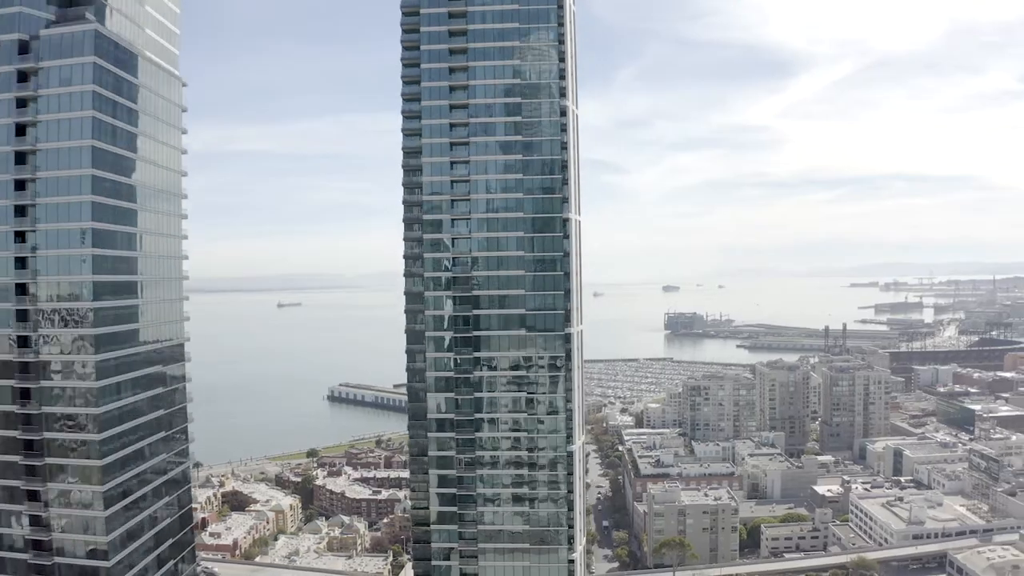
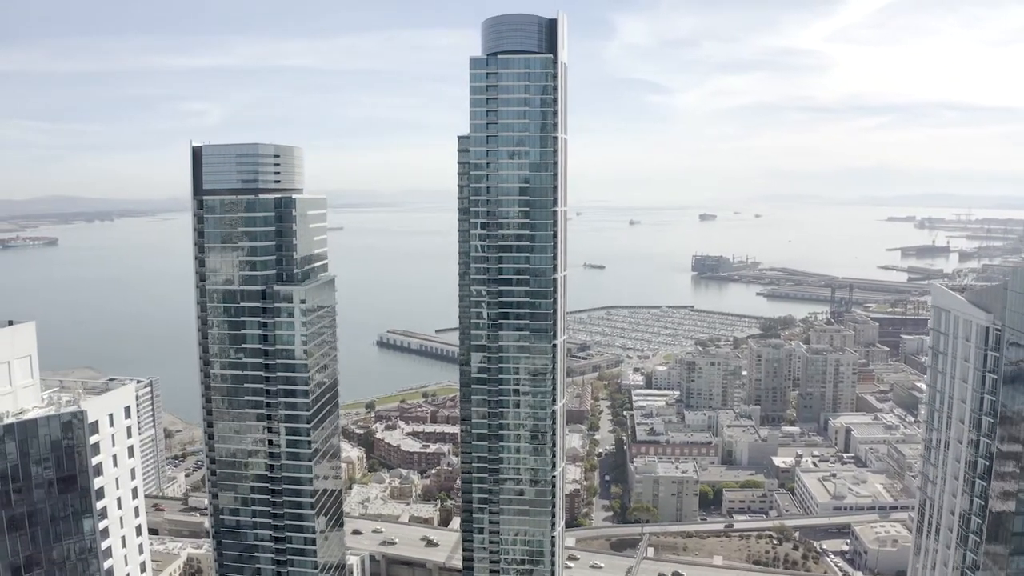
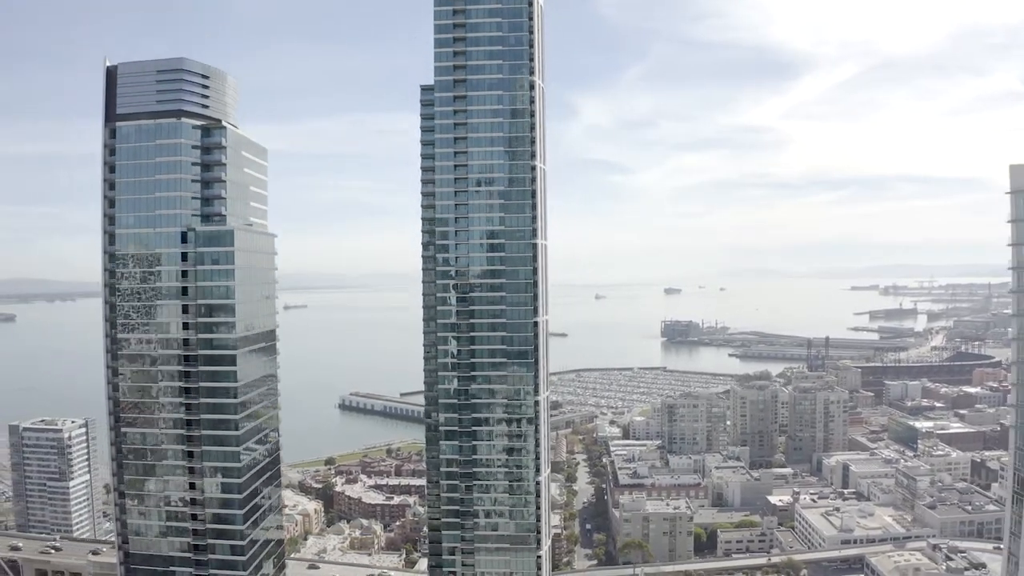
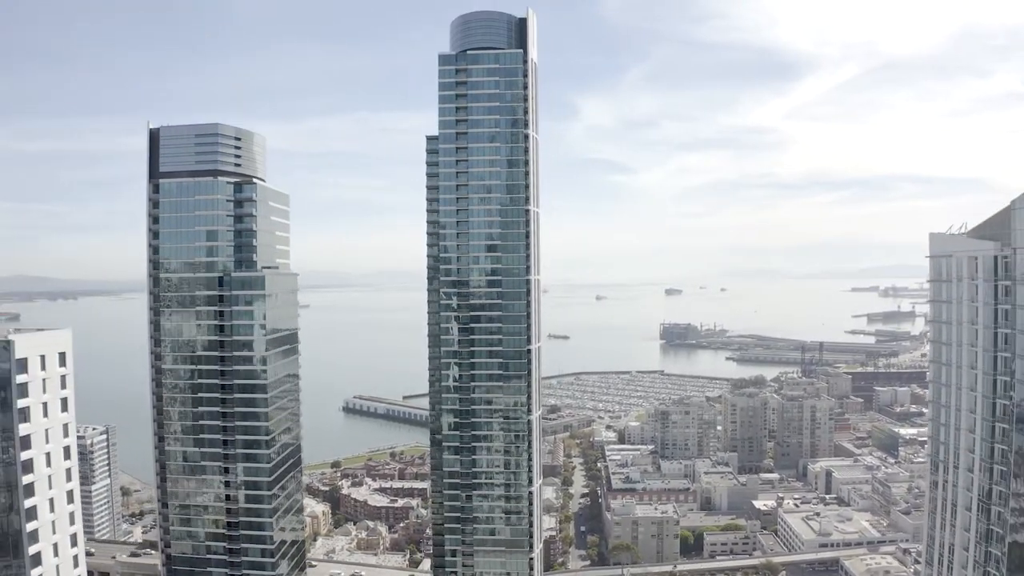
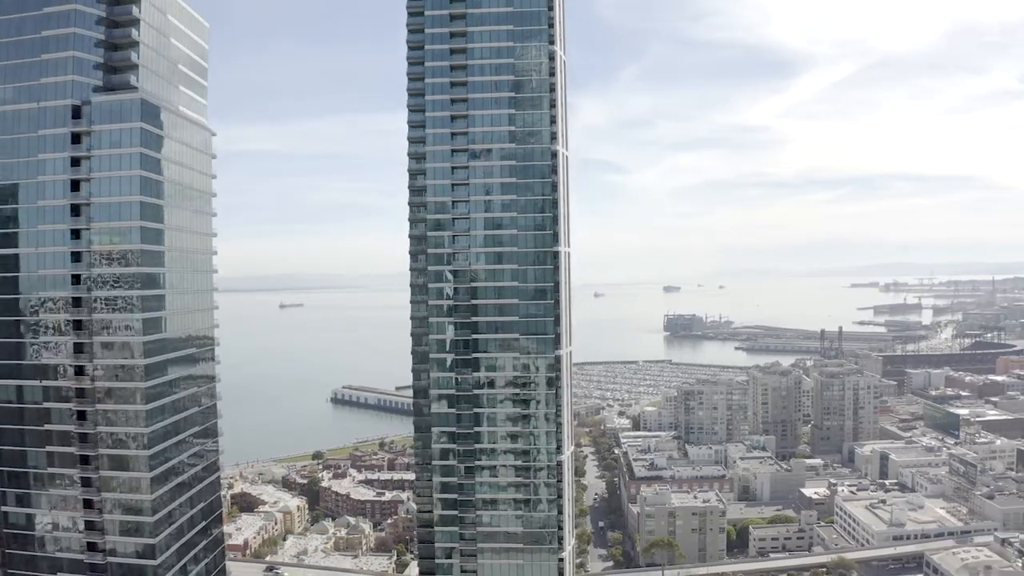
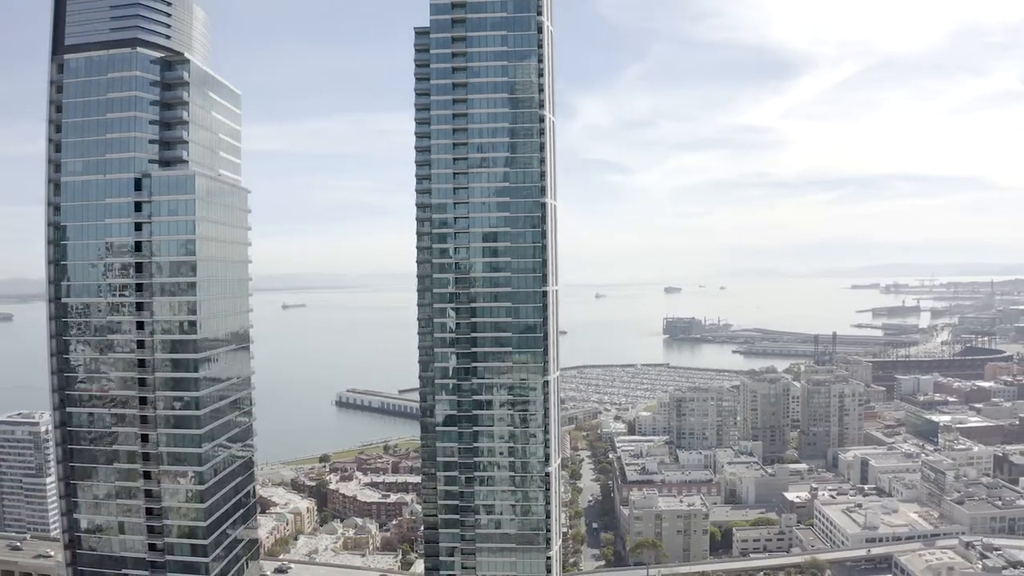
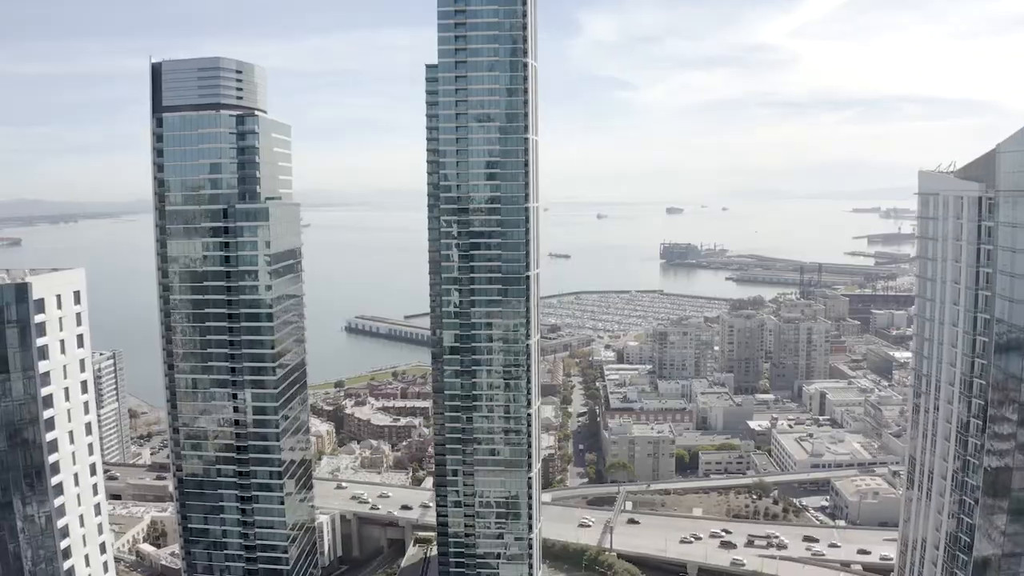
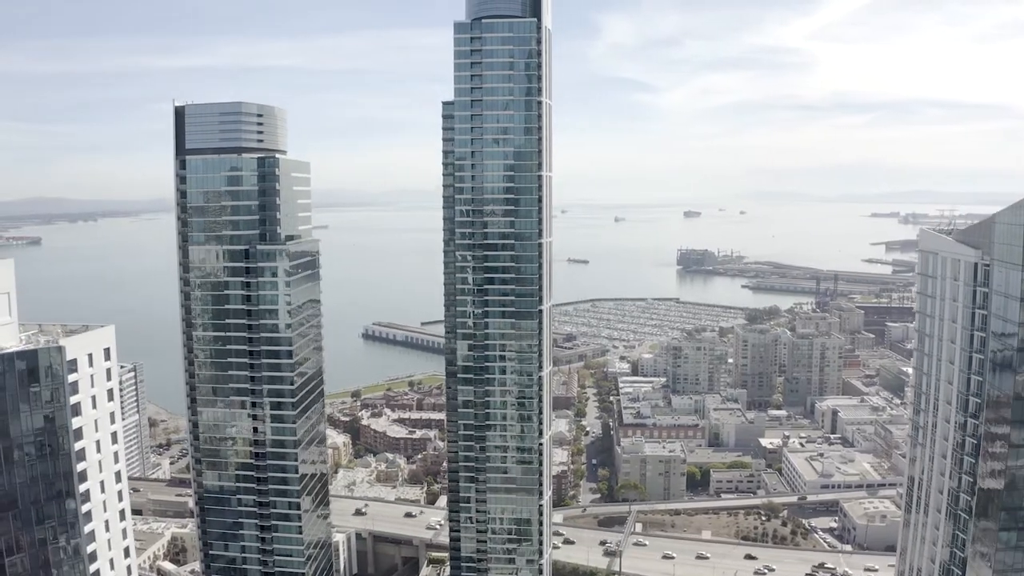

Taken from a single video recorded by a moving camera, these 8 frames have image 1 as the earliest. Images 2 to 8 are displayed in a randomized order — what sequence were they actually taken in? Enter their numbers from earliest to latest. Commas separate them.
5, 6, 3, 4, 7, 8, 2
